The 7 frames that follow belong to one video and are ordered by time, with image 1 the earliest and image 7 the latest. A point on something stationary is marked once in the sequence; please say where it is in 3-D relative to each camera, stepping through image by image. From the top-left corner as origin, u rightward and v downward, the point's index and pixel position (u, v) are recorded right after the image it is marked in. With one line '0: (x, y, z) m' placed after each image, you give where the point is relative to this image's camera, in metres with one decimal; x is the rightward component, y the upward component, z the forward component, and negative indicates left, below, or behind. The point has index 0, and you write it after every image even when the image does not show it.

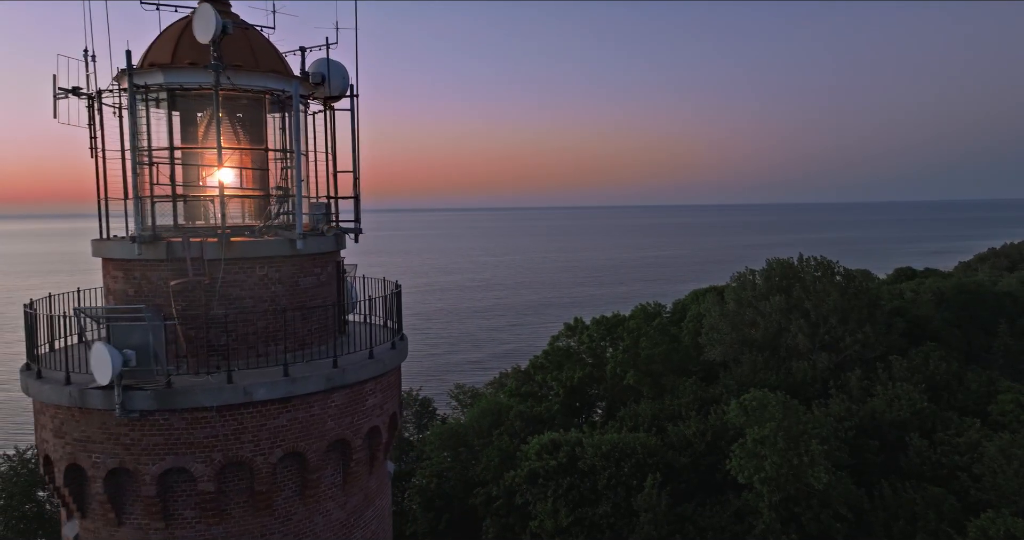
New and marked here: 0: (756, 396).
0: (+6.9, -3.6, +19.8) m
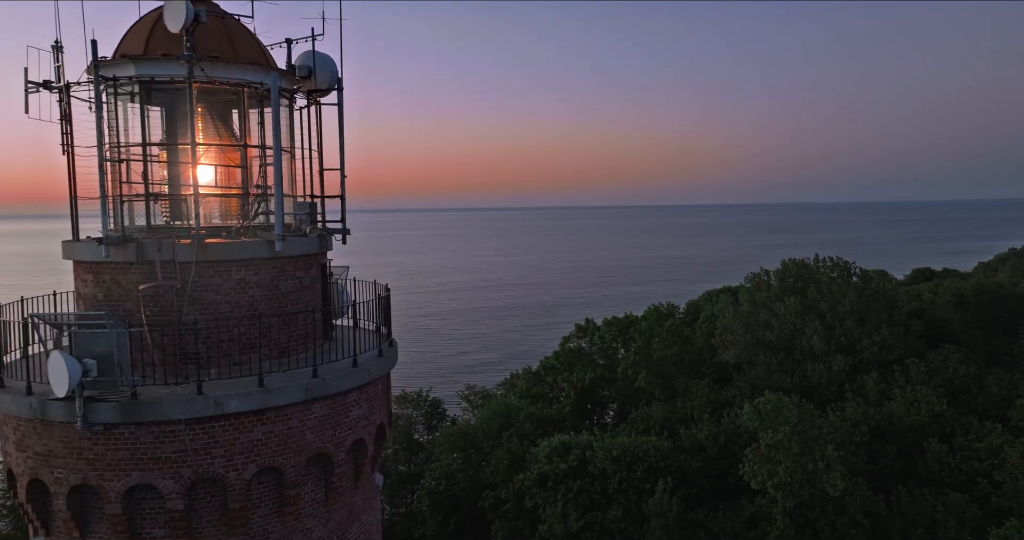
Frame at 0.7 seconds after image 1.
0: (+7.1, -3.6, +19.4) m
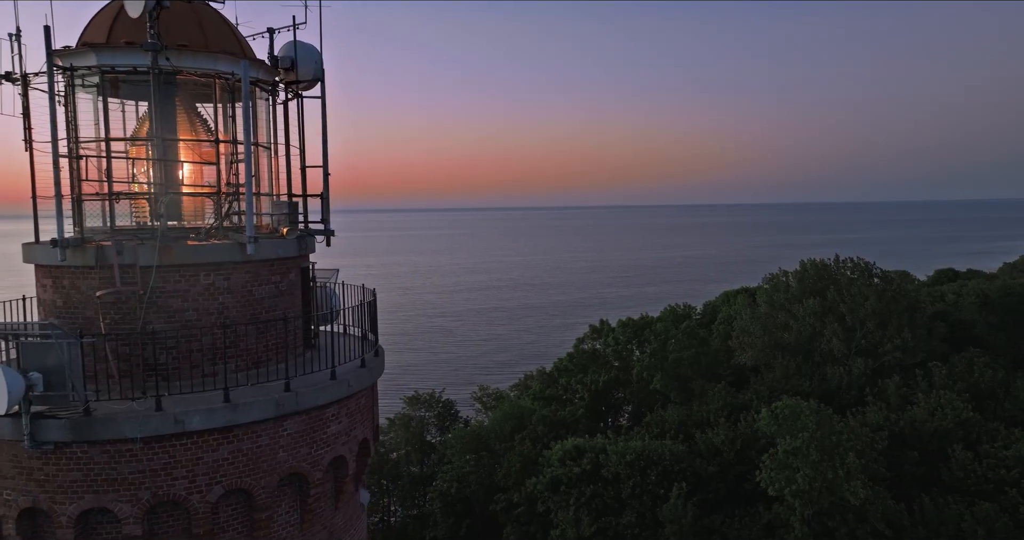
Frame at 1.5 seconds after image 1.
0: (+7.4, -3.6, +19.0) m
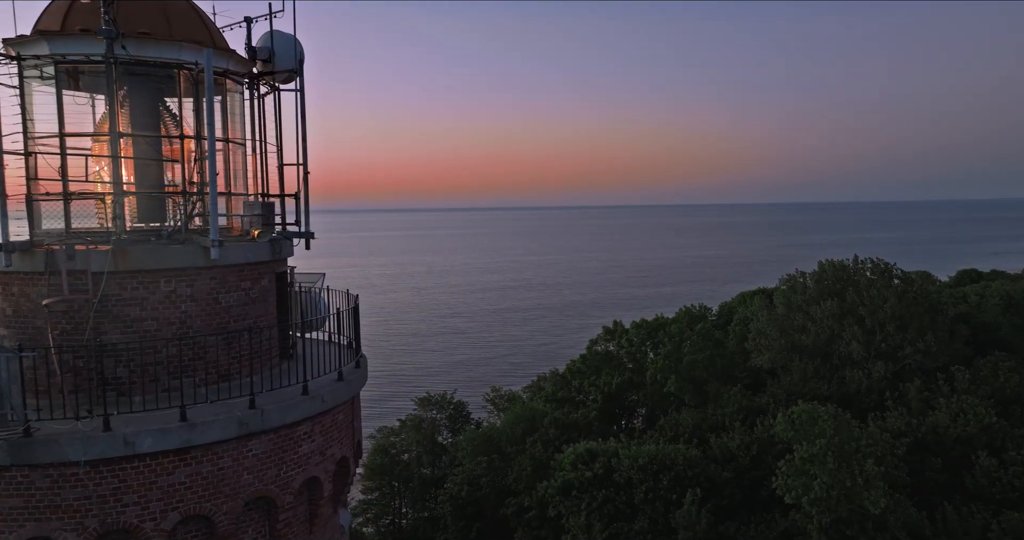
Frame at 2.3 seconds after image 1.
0: (+7.7, -3.7, +18.5) m
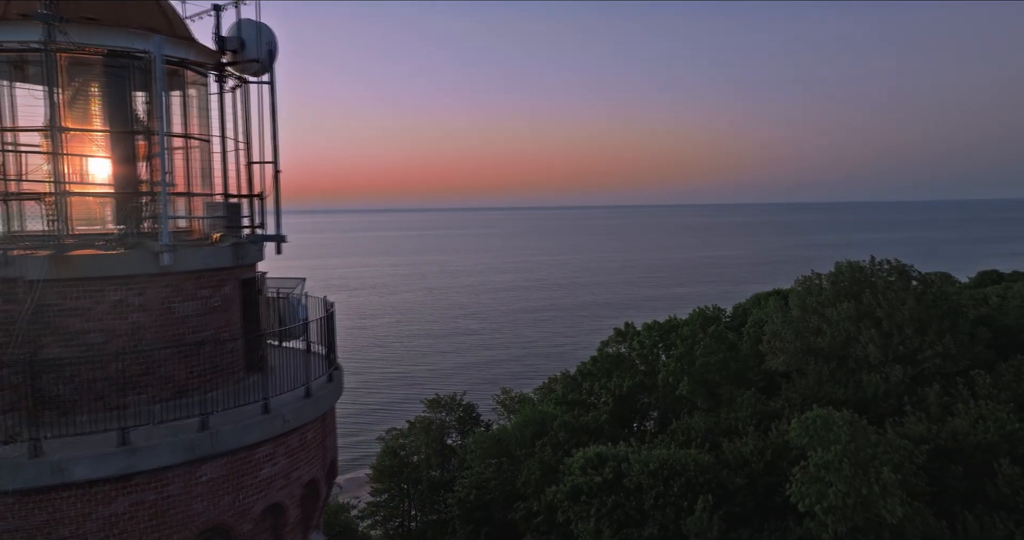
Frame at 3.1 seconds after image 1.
0: (+7.9, -3.7, +18.0) m
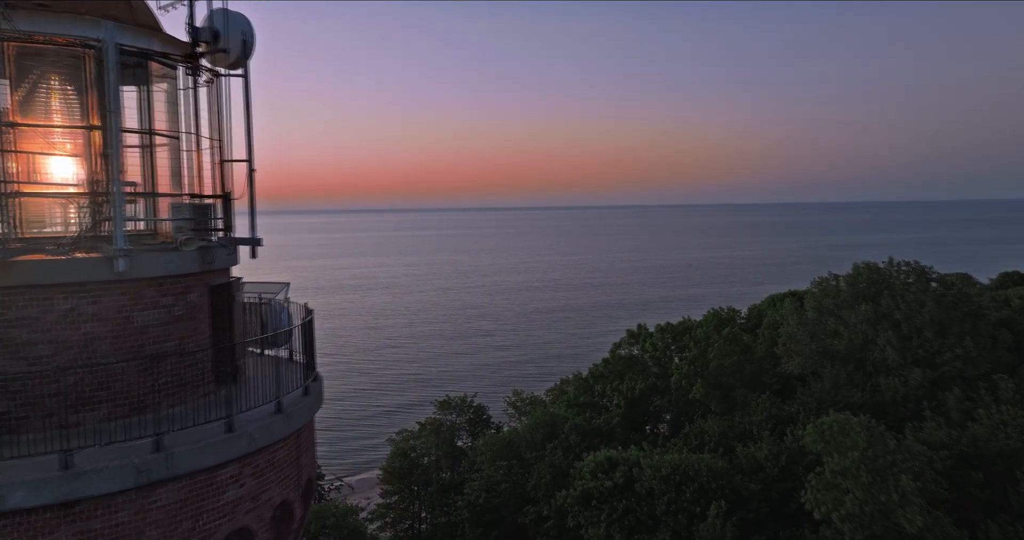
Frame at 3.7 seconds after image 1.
0: (+8.1, -3.8, +17.6) m
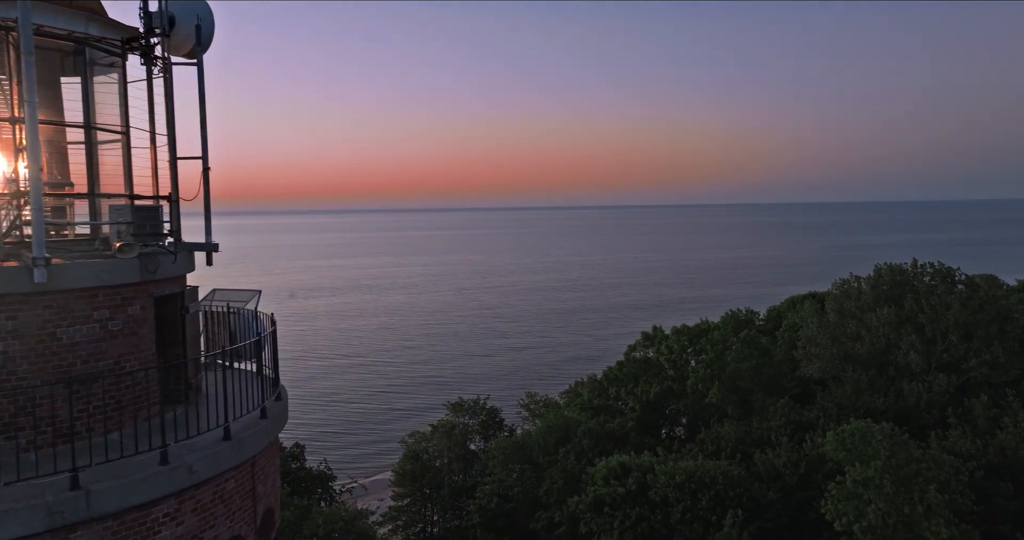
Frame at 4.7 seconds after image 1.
0: (+8.4, -3.8, +17.0) m
